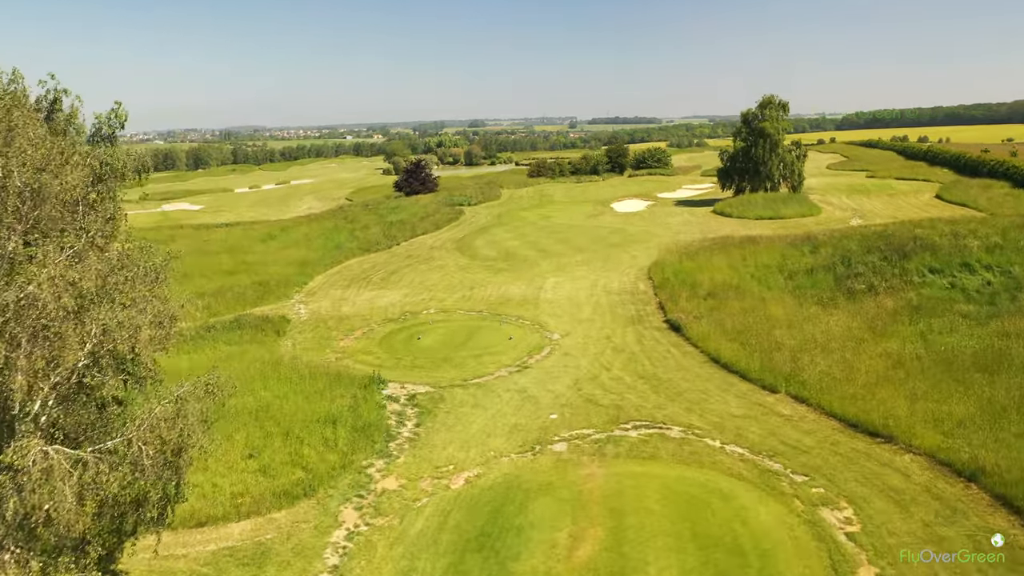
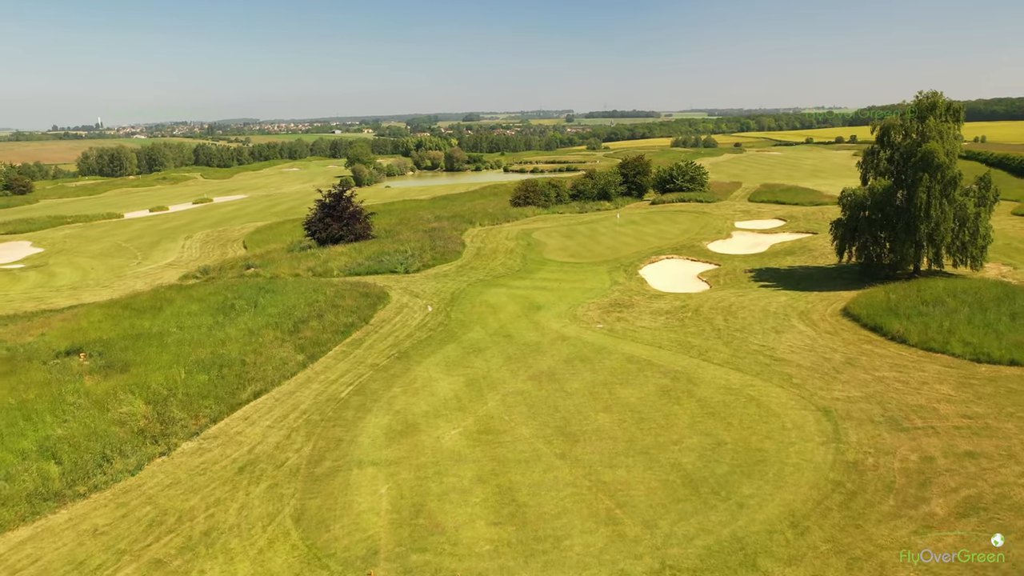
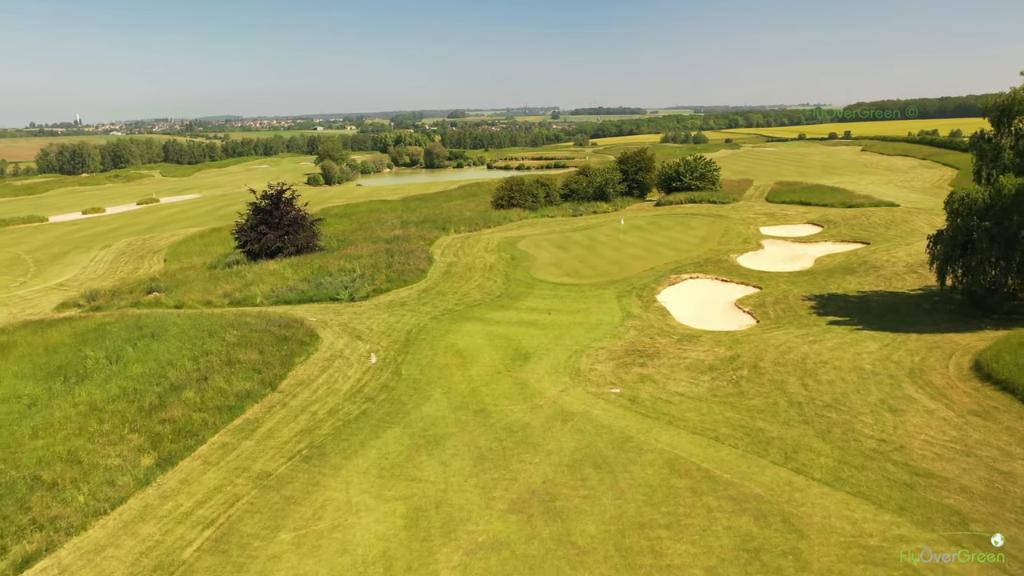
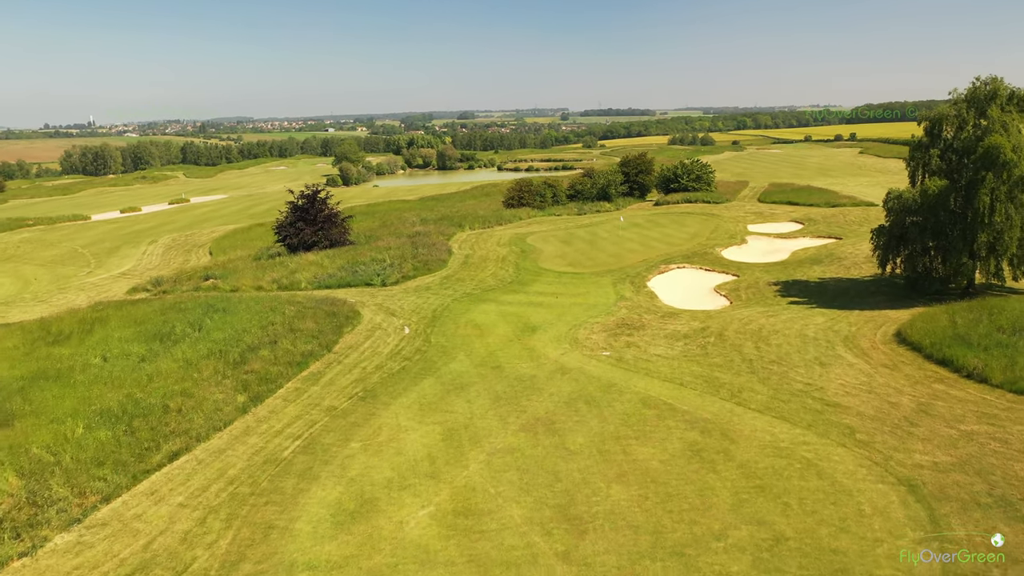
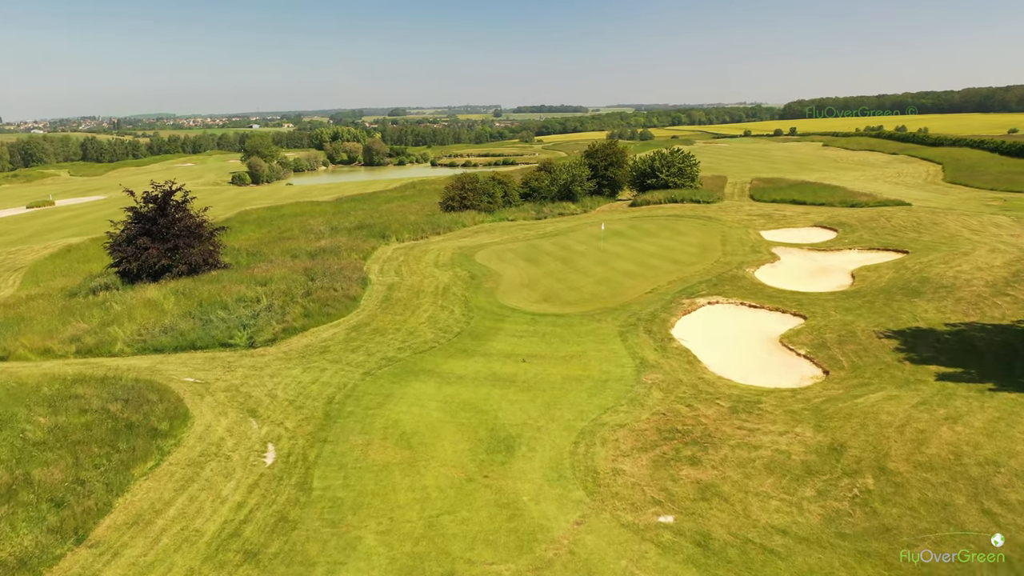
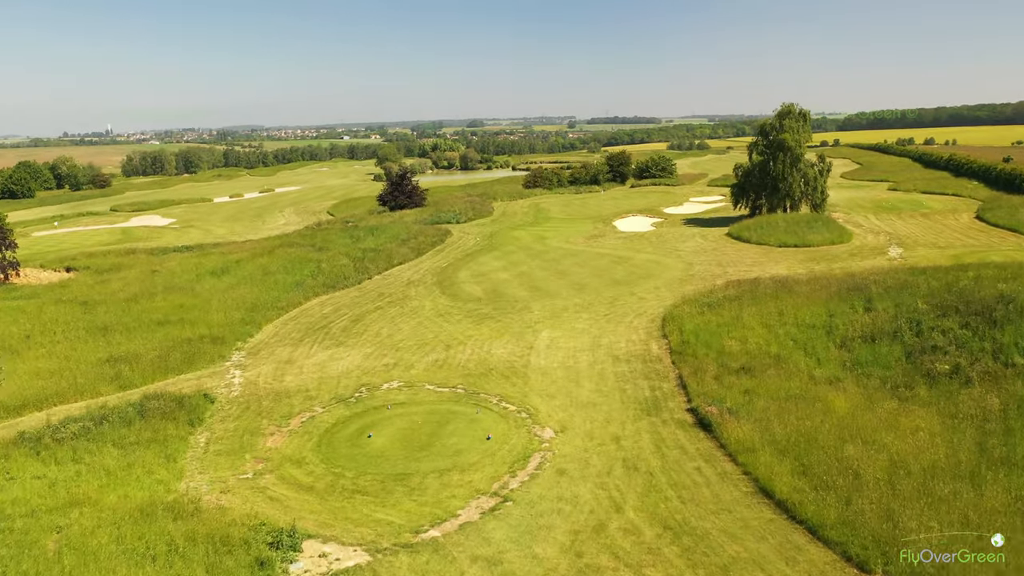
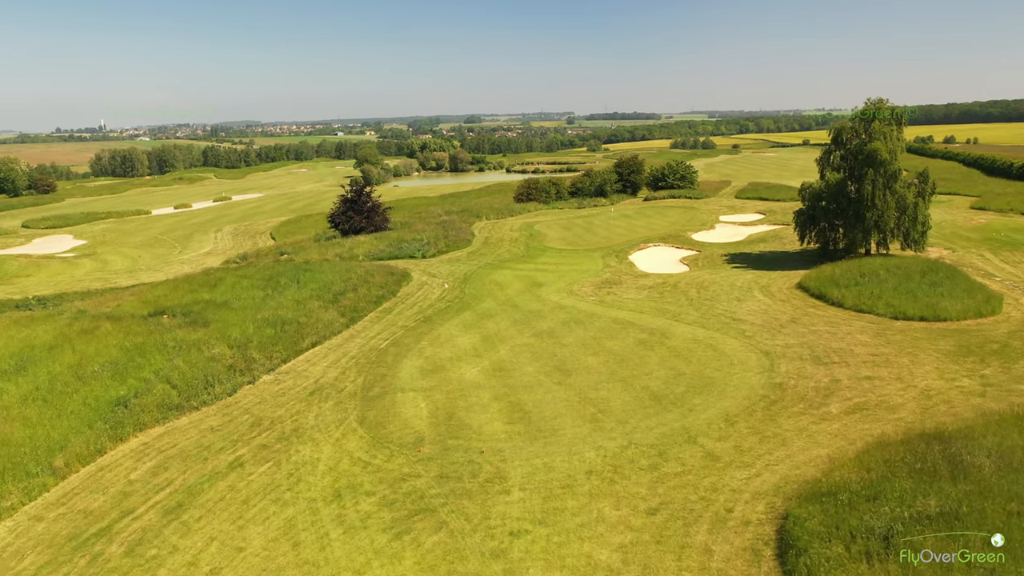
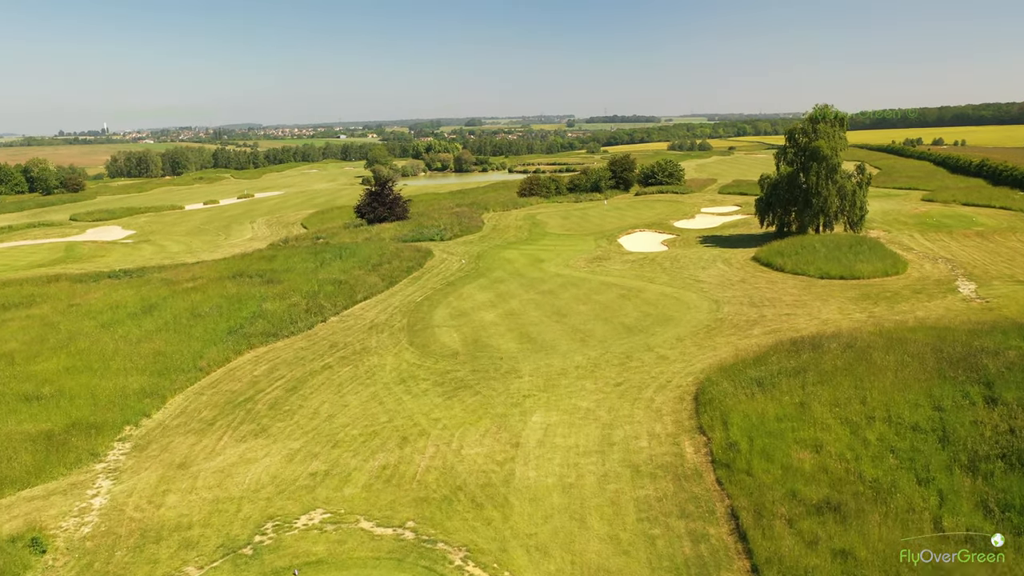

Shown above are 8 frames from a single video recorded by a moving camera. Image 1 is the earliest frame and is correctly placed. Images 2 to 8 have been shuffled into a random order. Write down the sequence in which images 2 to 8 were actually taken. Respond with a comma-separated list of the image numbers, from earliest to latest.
6, 8, 7, 2, 4, 3, 5
